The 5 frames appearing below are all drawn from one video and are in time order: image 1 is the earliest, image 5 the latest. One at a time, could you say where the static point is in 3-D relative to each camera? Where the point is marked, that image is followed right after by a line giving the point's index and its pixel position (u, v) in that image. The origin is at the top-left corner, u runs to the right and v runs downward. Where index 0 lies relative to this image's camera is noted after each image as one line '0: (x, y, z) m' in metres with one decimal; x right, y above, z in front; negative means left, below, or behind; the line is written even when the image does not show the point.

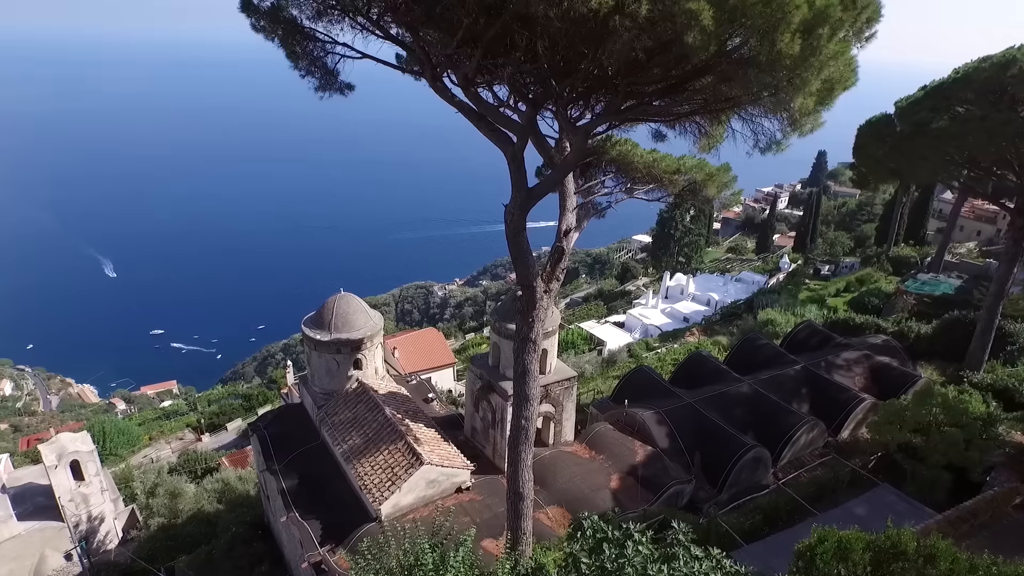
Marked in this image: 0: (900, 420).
0: (+6.9, -2.3, +9.7) m
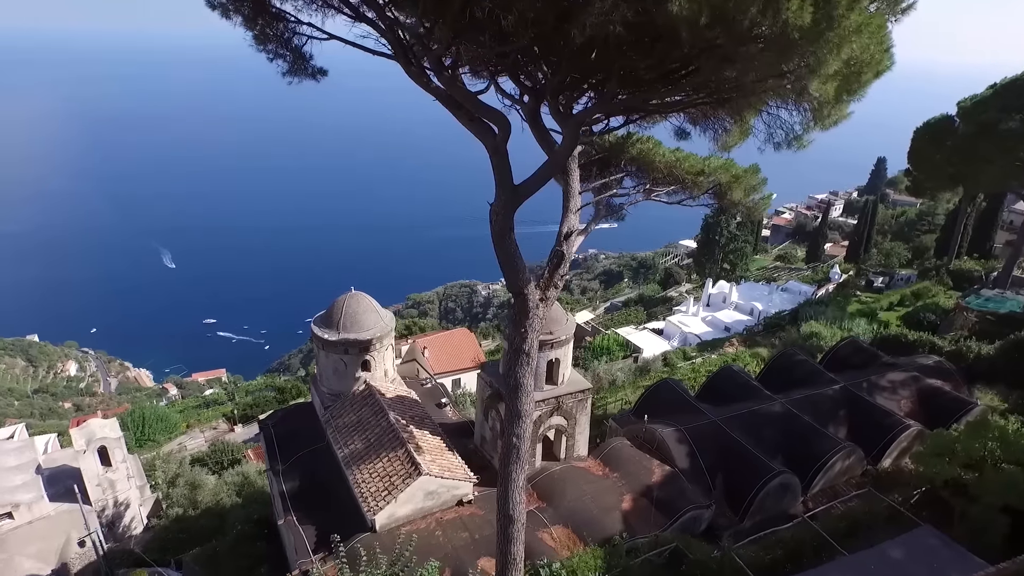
0: (+7.0, -2.6, +8.7) m
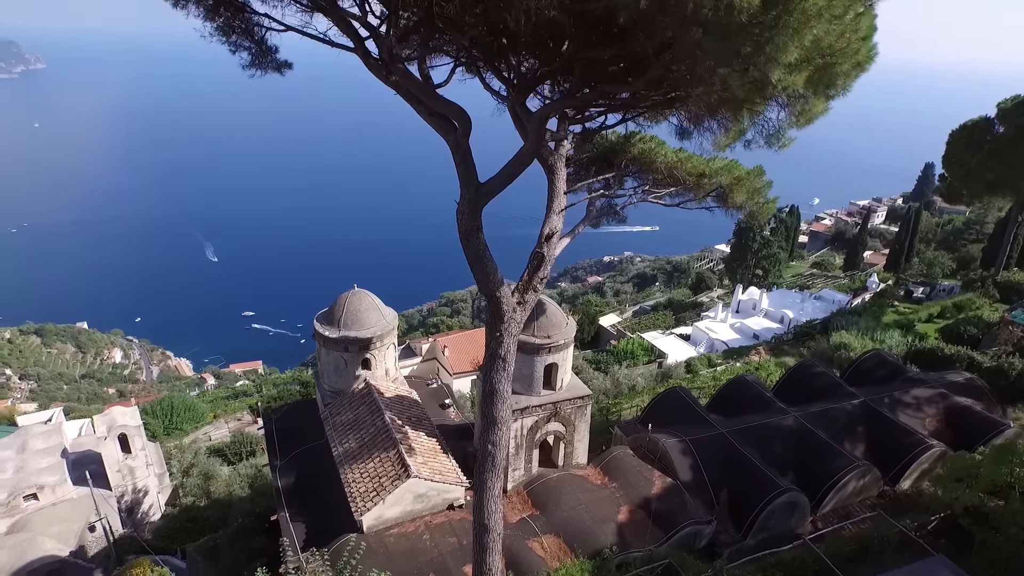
0: (+6.8, -2.8, +8.1) m
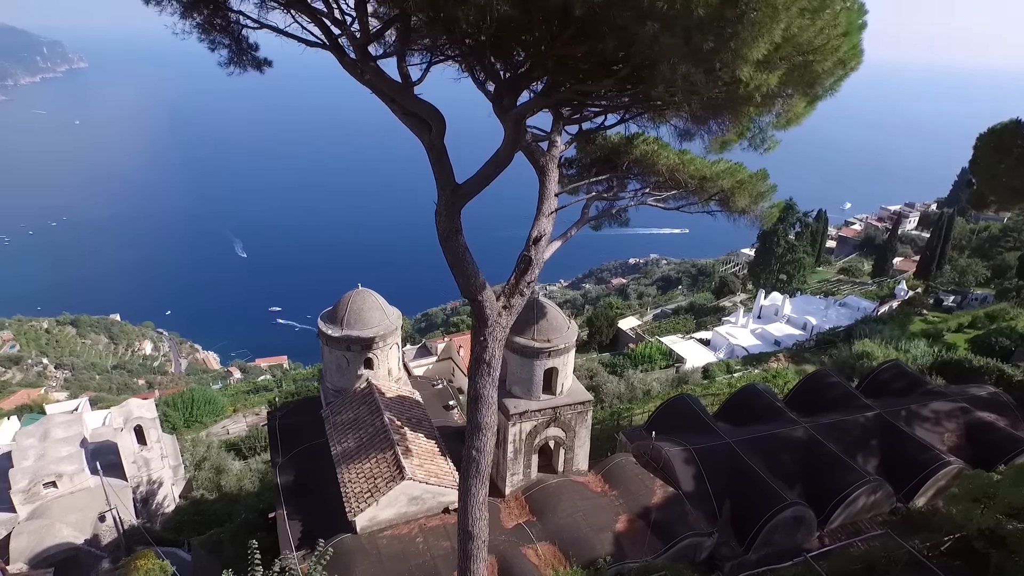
0: (+6.7, -3.0, +7.8) m
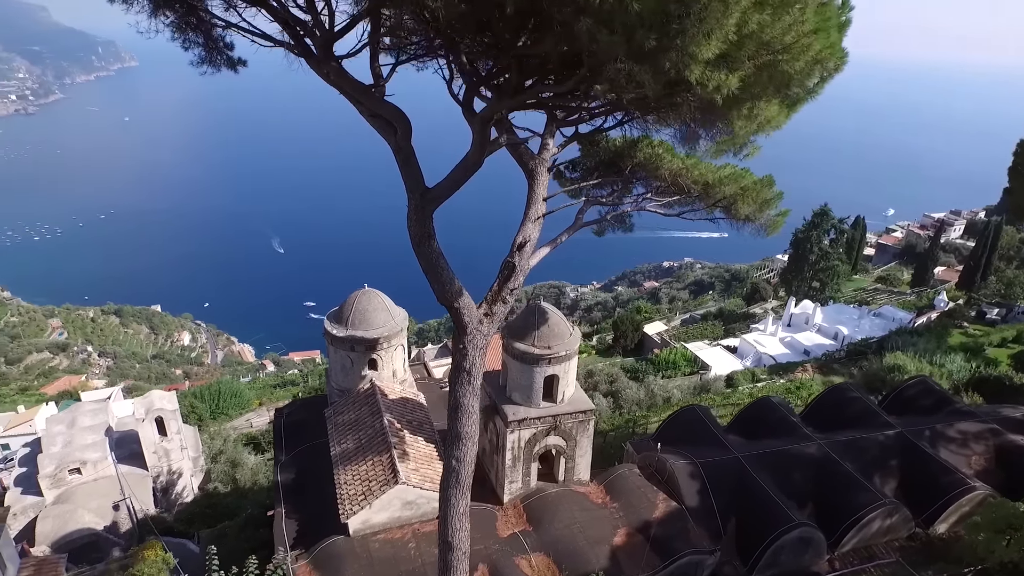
0: (+6.6, -3.2, +7.3) m
